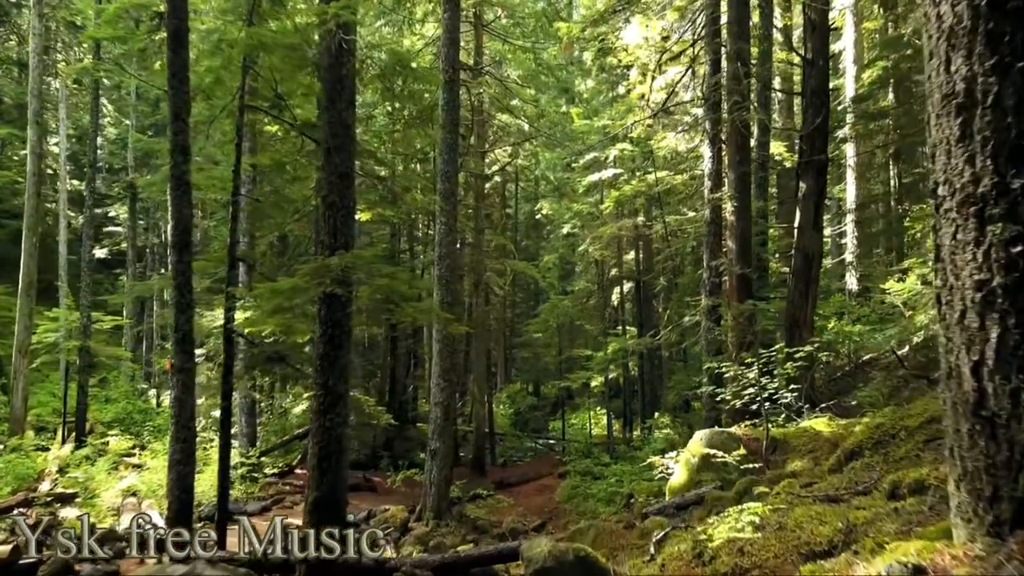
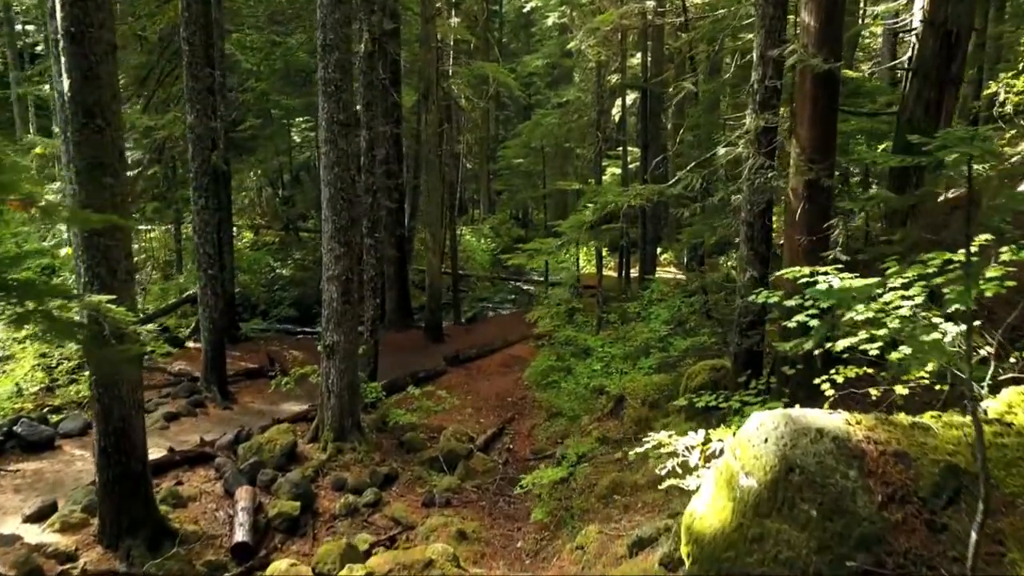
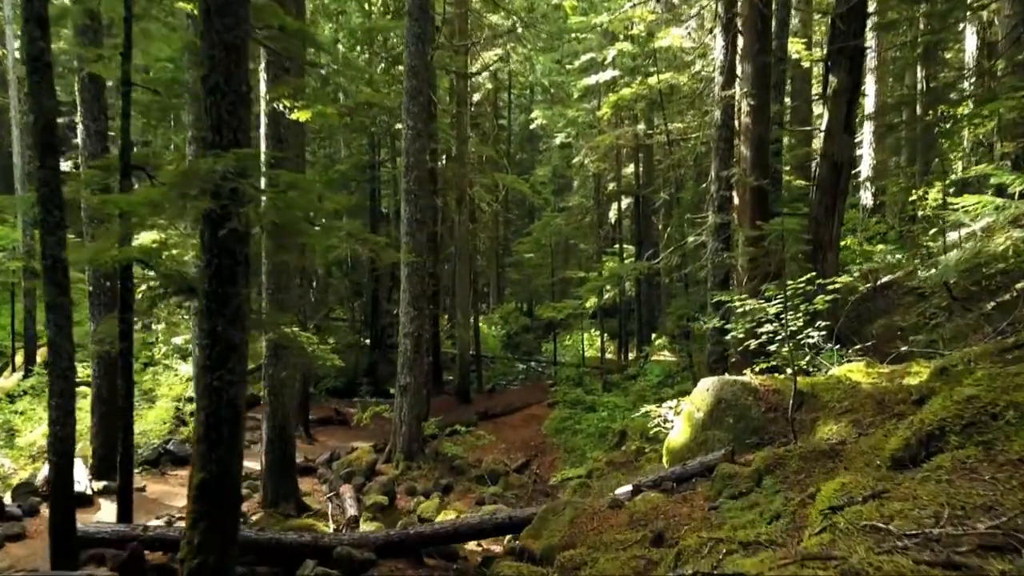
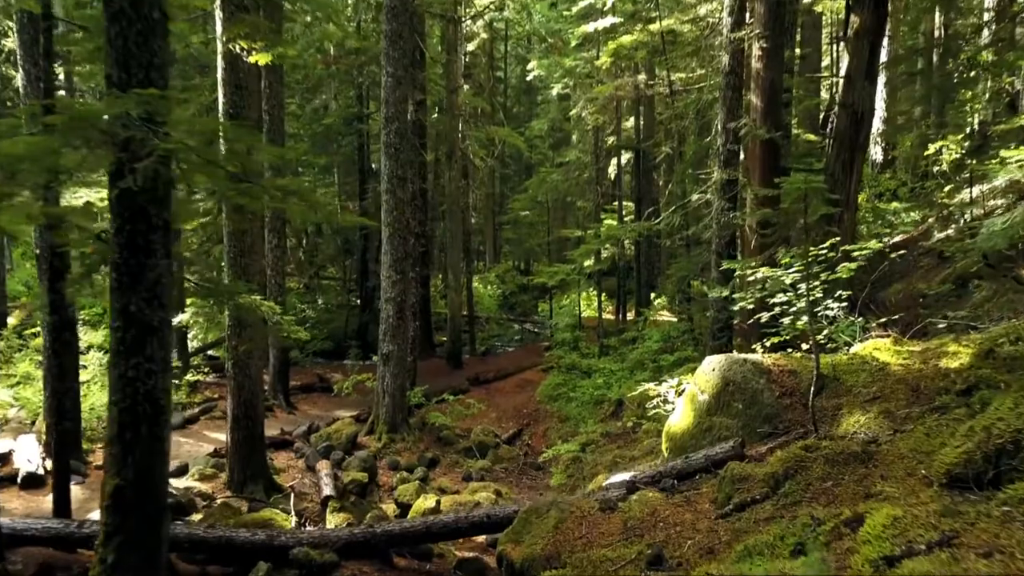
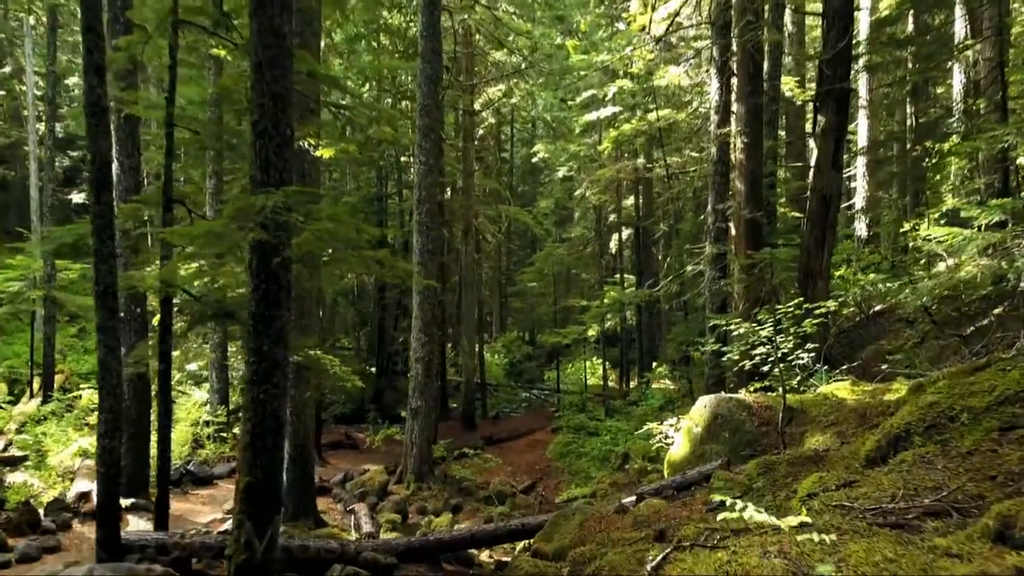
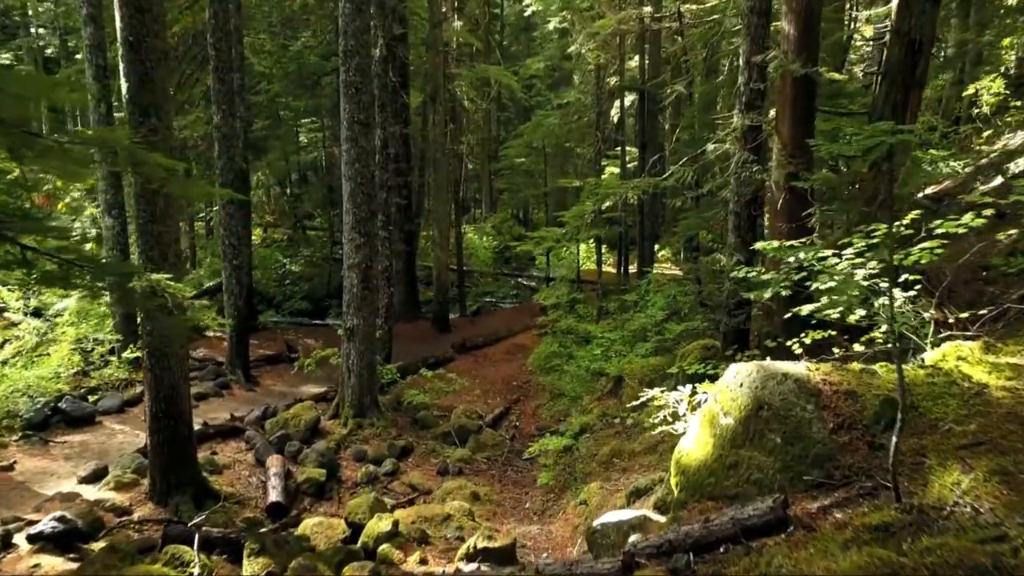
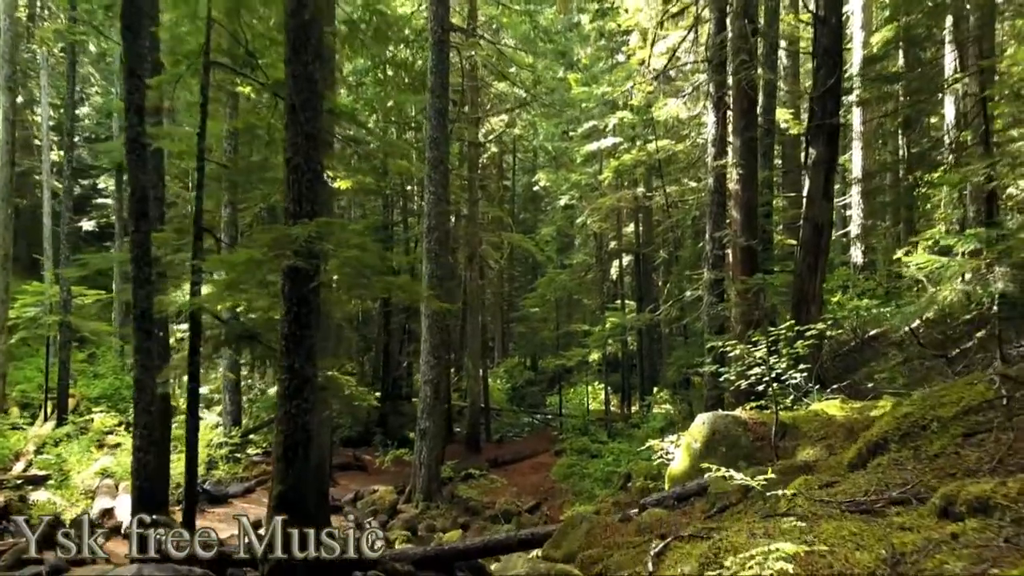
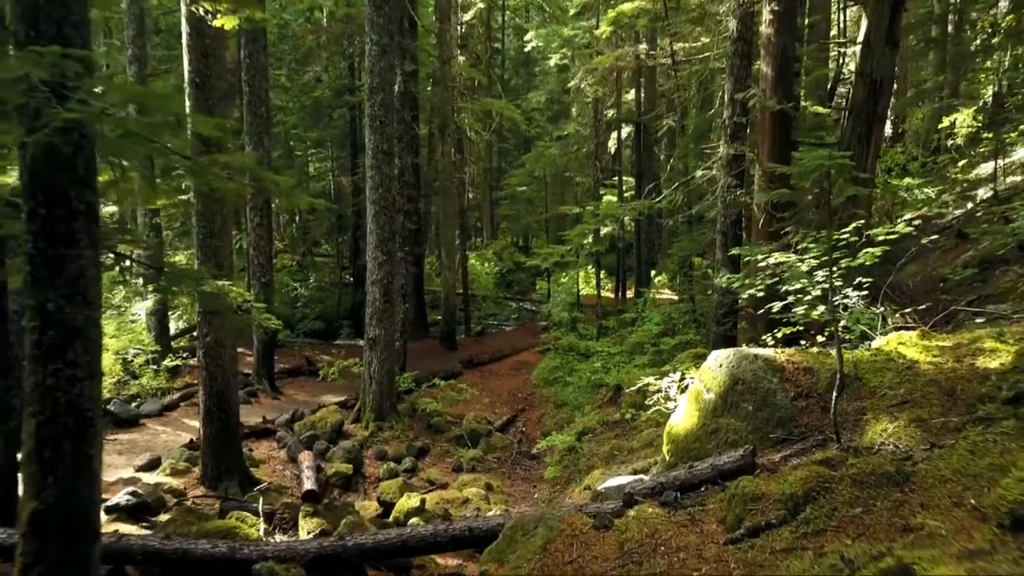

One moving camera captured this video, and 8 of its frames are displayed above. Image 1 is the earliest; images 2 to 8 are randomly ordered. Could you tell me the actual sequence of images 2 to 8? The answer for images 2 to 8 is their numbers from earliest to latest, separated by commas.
7, 5, 3, 4, 8, 6, 2
